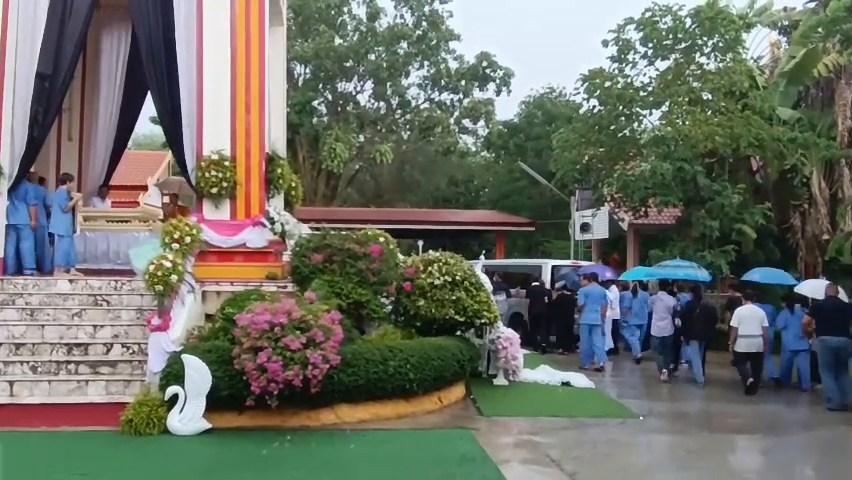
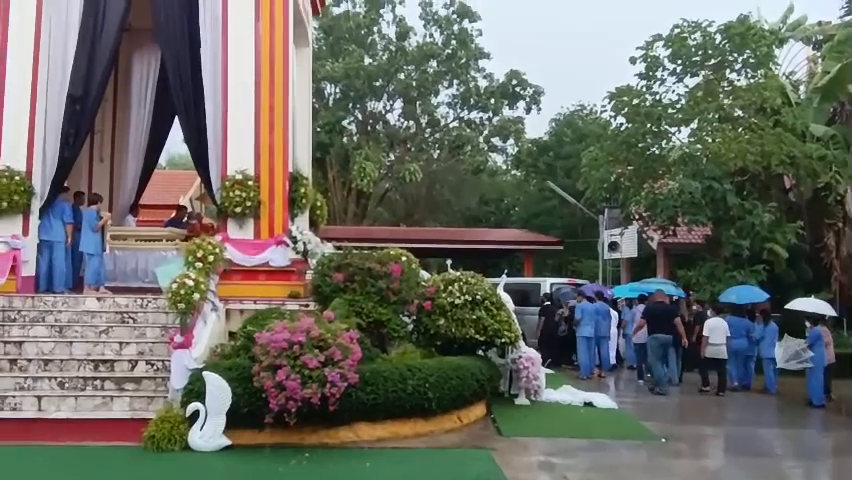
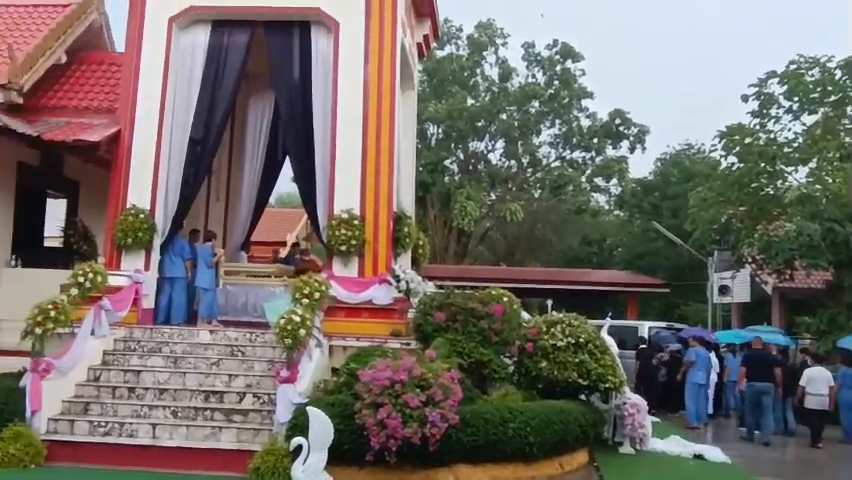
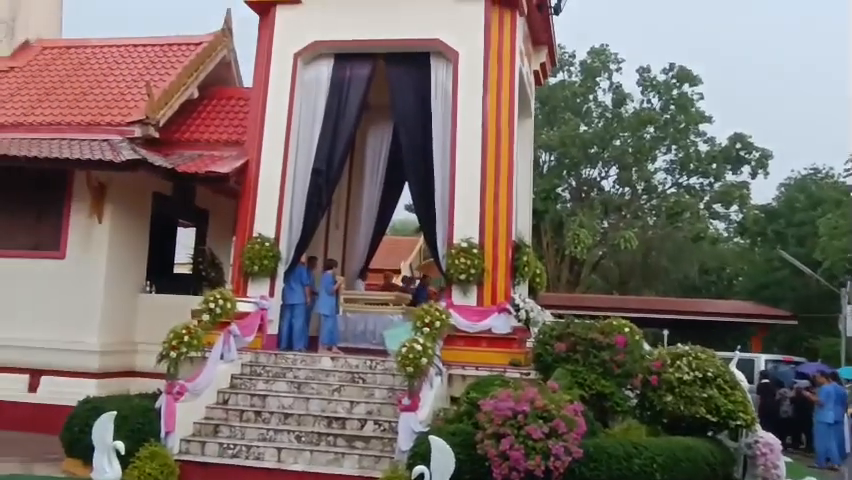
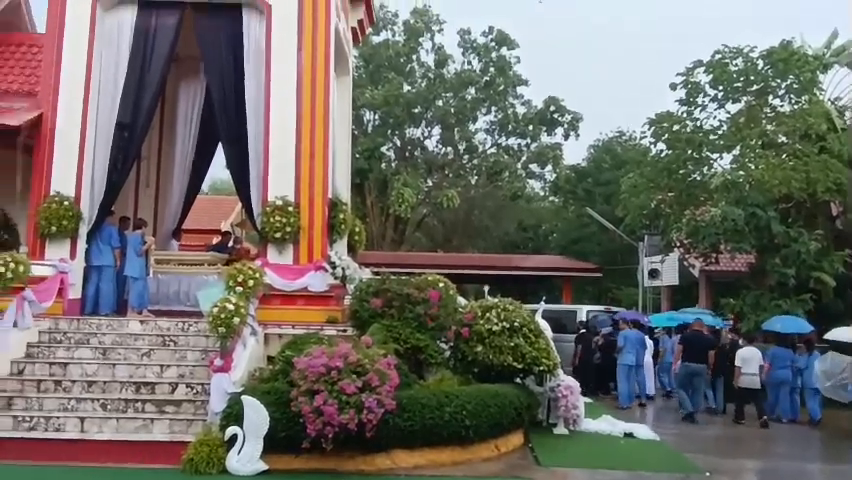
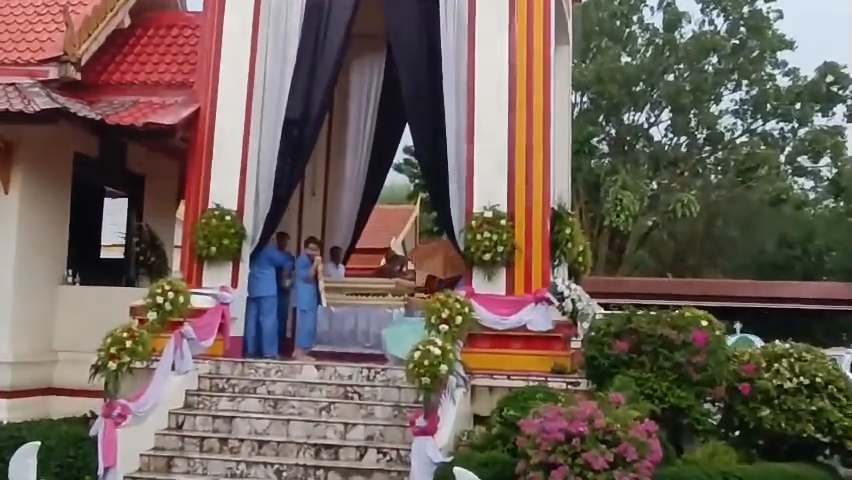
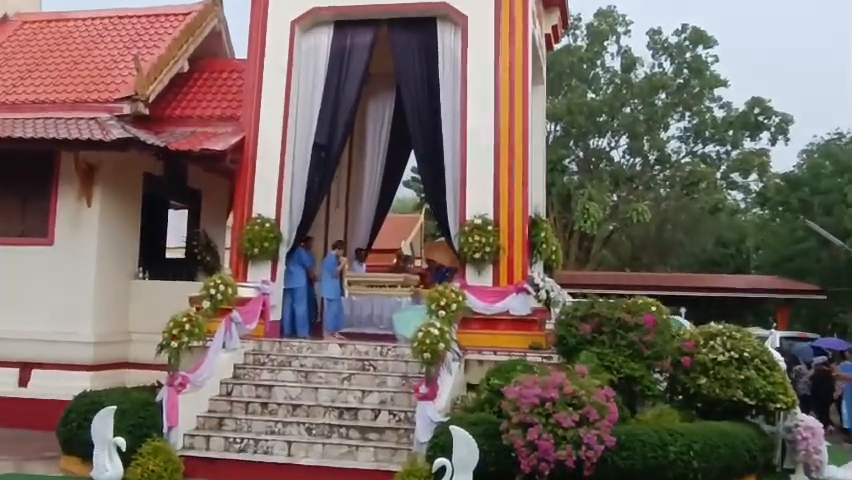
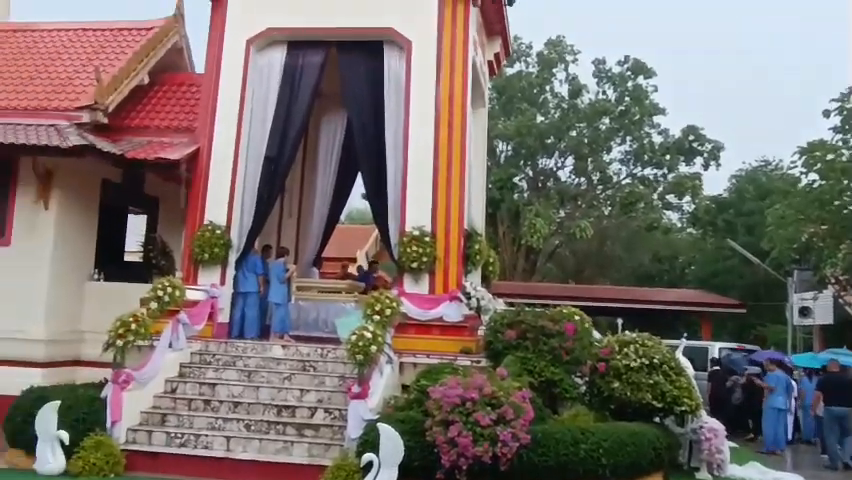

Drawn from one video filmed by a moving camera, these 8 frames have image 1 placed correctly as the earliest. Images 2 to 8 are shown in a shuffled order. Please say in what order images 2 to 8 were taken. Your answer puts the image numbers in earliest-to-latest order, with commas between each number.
2, 5, 3, 8, 4, 7, 6
